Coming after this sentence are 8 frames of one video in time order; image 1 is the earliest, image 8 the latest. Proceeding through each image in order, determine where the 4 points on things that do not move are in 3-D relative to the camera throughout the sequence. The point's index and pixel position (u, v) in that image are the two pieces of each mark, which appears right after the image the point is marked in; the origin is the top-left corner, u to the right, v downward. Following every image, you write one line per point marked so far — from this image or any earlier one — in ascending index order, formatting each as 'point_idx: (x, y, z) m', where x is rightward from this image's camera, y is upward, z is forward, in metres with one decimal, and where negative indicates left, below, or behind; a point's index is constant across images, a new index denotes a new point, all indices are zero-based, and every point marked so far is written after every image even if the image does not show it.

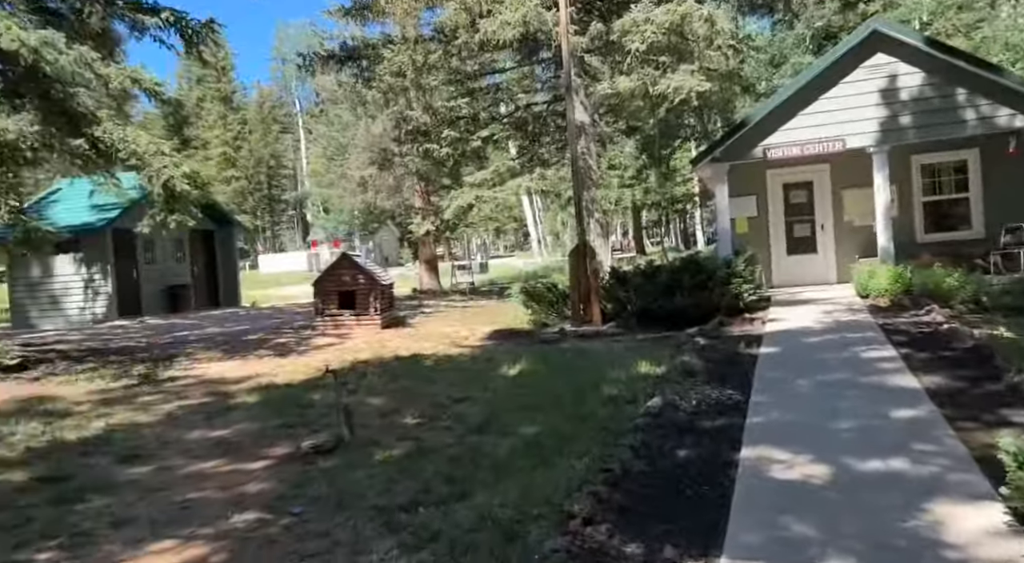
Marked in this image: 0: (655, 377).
0: (+1.3, -0.9, +7.3) m
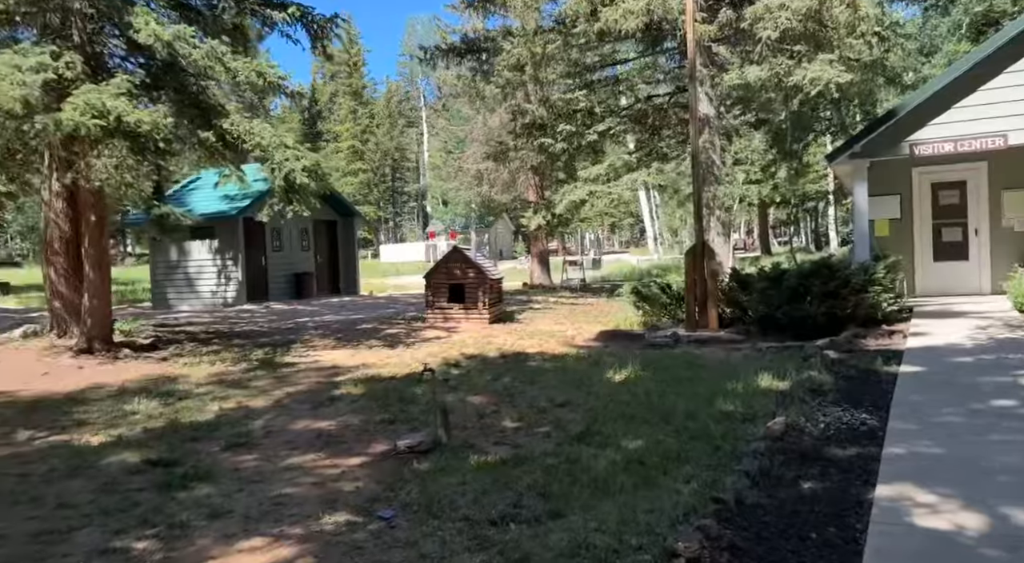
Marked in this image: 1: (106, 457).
0: (+2.2, -0.9, +6.8) m
1: (-3.1, -1.3, +6.3) m
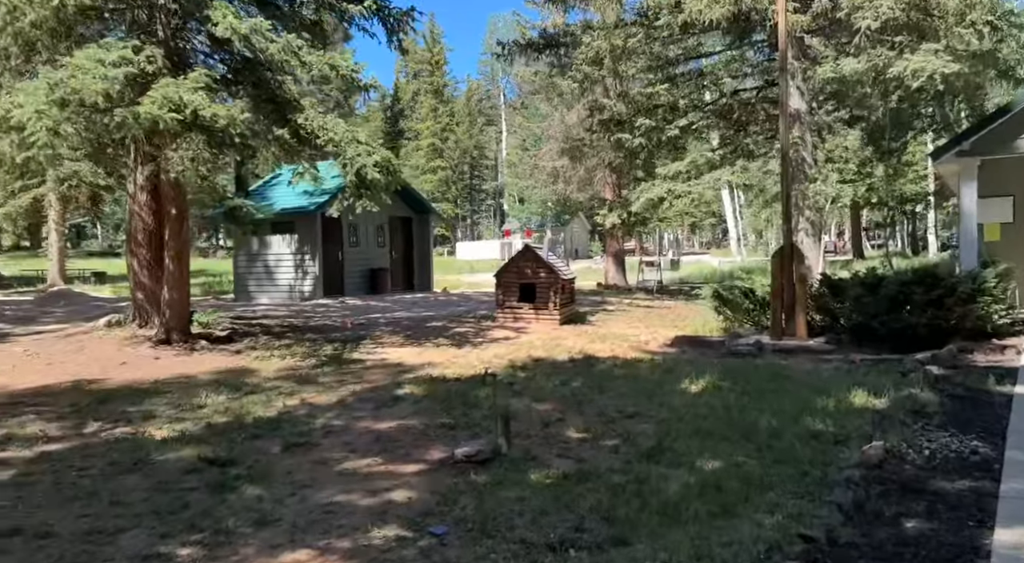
0: (+2.7, -1.0, +6.2) m
1: (-2.6, -1.3, +6.2) m
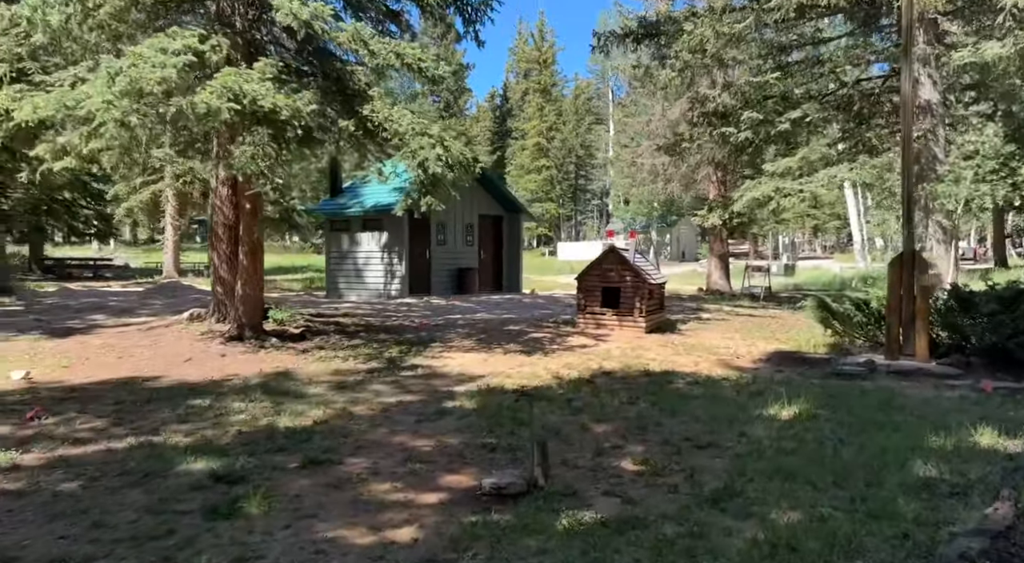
0: (+3.0, -1.1, +5.0) m
1: (-2.3, -1.3, +5.7) m
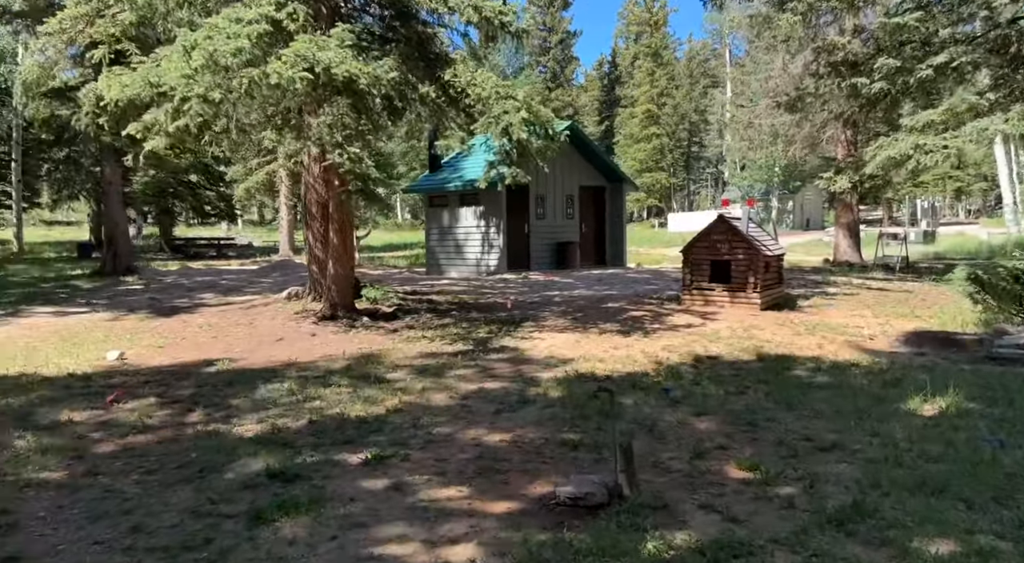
0: (+3.3, -0.9, +3.9) m
1: (-1.8, -1.1, +5.3) m
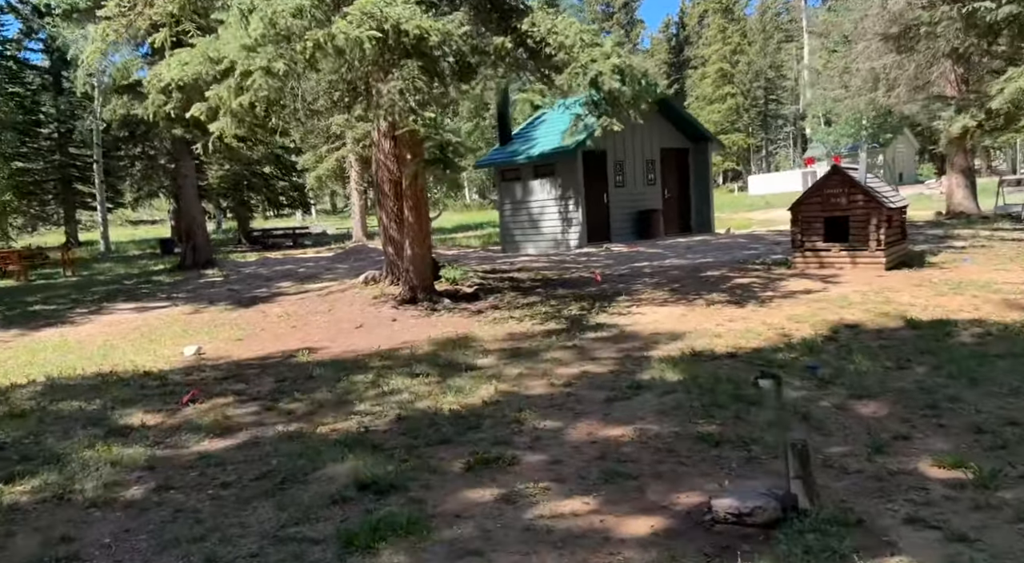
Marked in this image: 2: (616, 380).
0: (+3.9, -0.6, +2.7) m
1: (-1.1, -1.0, +4.7) m
2: (+0.7, -0.7, +5.6) m
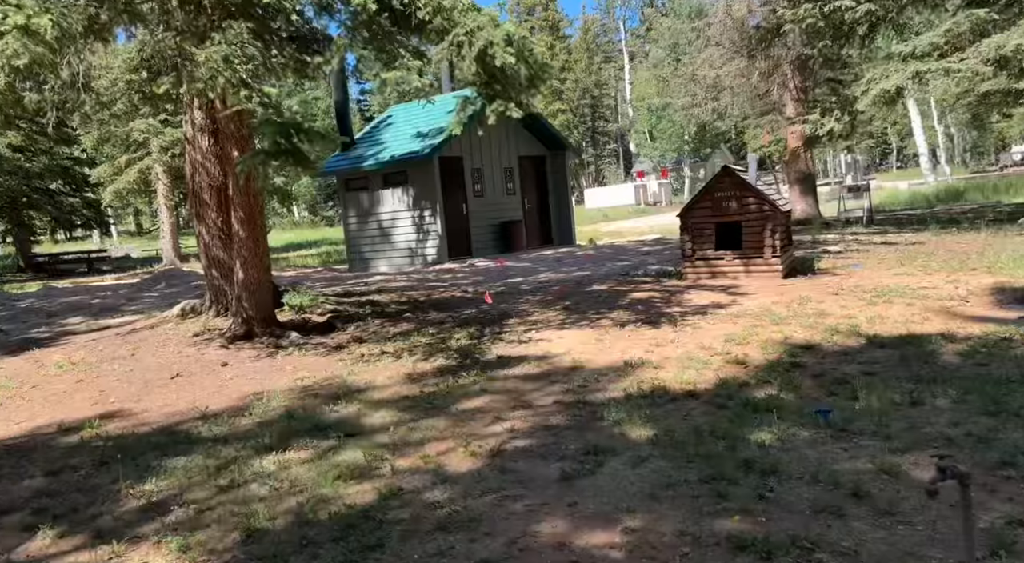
0: (+3.9, -0.6, +1.9) m
1: (-1.3, -1.2, +2.7) m
2: (+0.2, -0.8, +4.0) m
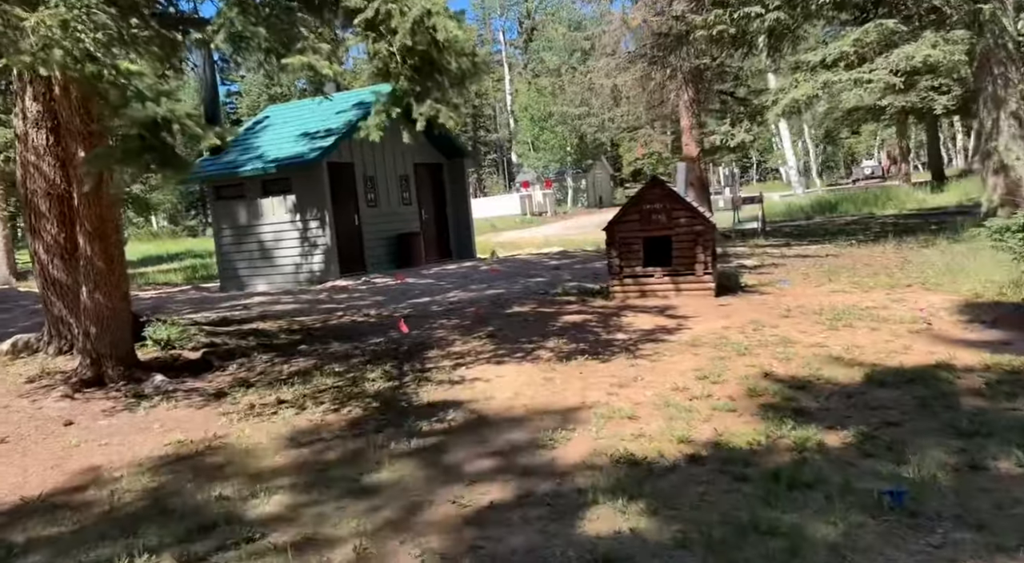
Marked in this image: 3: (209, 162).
0: (+4.1, -0.7, +1.4) m
1: (-1.2, -1.3, +1.4) m
2: (+0.1, -1.0, +2.9) m
3: (-4.8, +1.9, +13.0) m
